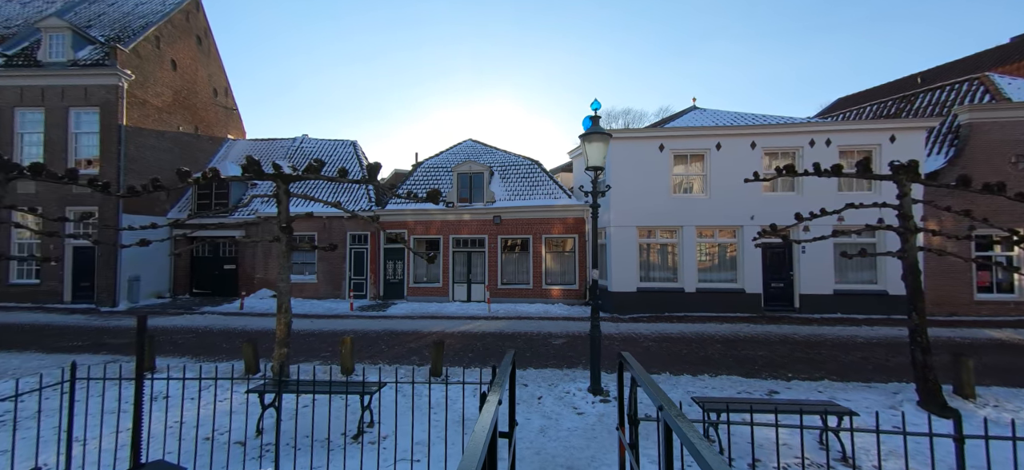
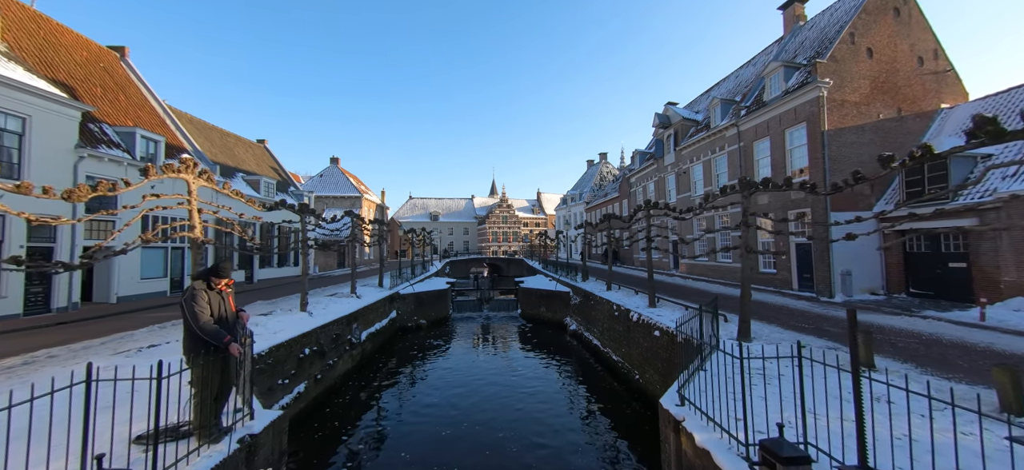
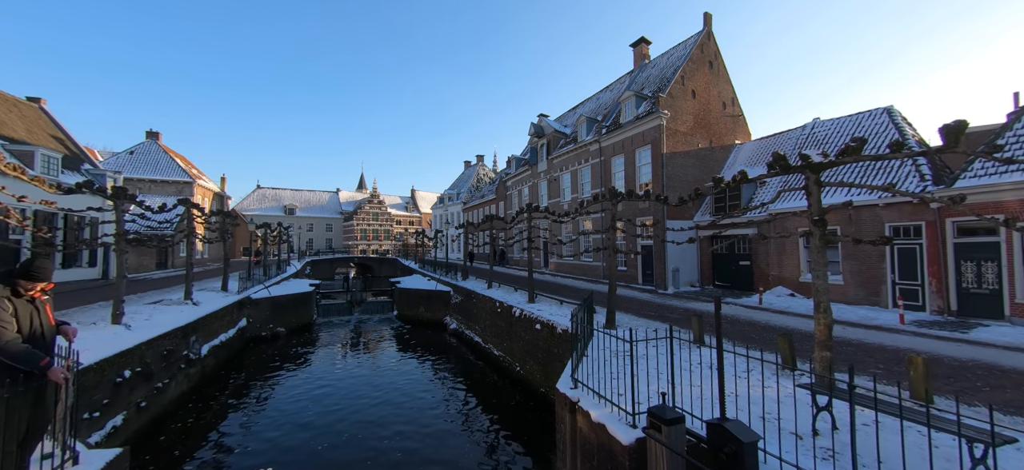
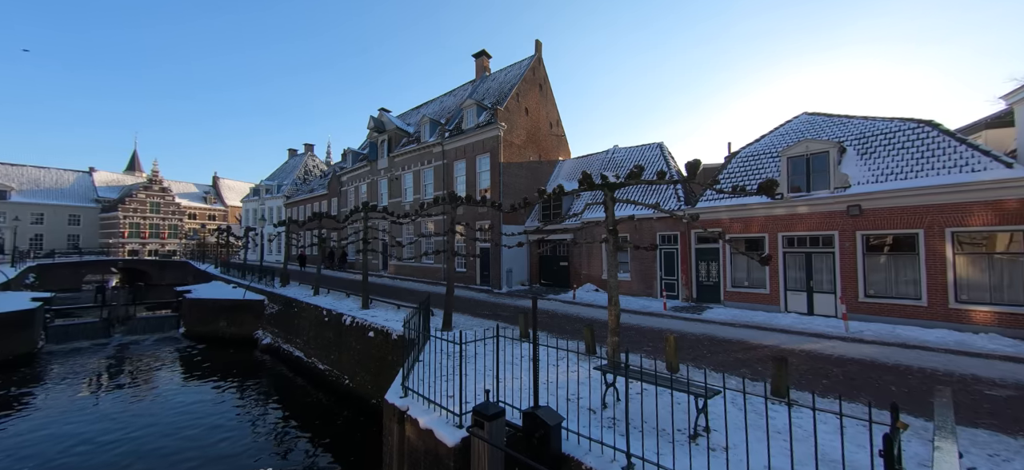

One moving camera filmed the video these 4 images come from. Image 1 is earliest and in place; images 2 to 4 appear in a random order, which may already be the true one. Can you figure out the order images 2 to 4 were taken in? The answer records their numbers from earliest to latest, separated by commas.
4, 3, 2
